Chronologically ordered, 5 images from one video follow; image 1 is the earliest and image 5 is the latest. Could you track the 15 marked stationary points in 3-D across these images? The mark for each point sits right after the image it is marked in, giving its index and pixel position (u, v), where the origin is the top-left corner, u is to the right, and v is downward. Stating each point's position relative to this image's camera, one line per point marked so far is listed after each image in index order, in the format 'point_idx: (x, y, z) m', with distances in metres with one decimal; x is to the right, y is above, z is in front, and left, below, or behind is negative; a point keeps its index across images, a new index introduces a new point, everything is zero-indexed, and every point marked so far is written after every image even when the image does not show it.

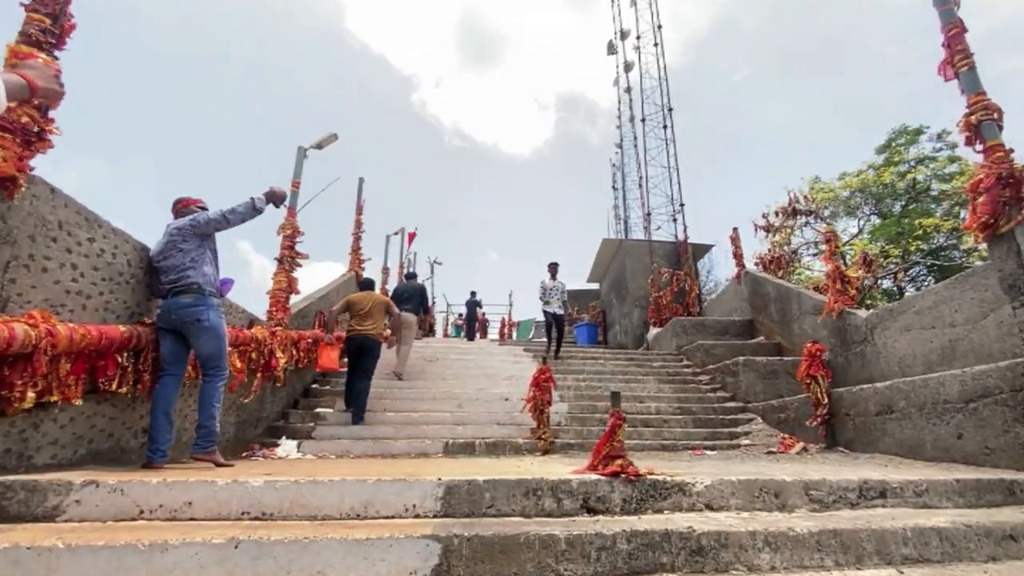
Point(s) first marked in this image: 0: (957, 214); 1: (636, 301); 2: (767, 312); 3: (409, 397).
0: (+10.1, +1.7, +10.9) m
1: (+3.5, -0.3, +13.4) m
2: (+4.4, -0.4, +8.4) m
3: (-1.3, -1.4, +6.1) m
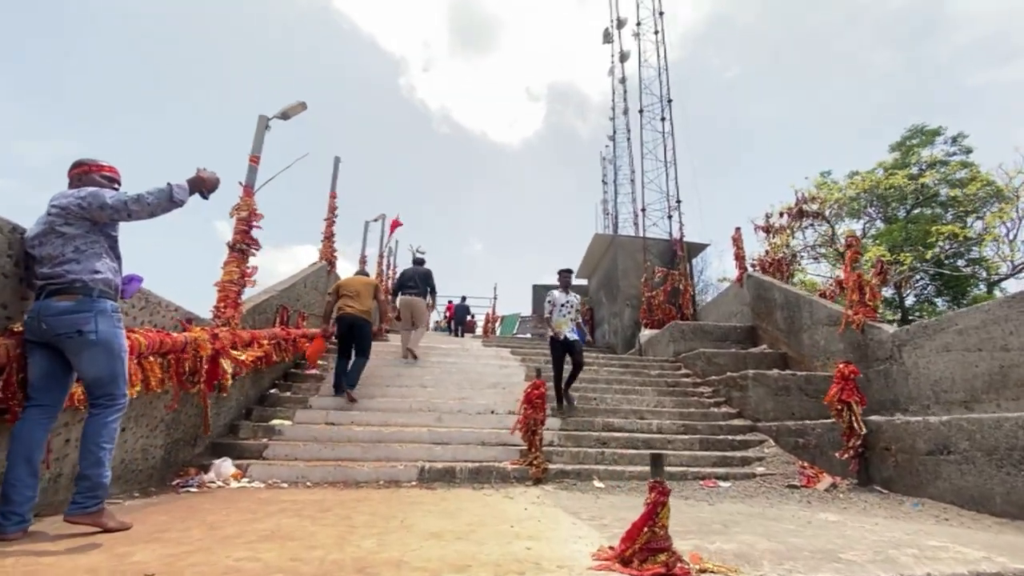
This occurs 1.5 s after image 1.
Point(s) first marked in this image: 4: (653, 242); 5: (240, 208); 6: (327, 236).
0: (+9.9, +1.4, +10.5) m
1: (+3.1, -0.3, +12.8) m
2: (+4.2, -0.5, +7.8) m
3: (-1.5, -1.3, +5.4) m
4: (+3.9, +1.3, +13.3) m
5: (-2.7, +0.8, +4.8) m
6: (-3.1, +0.9, +8.0) m
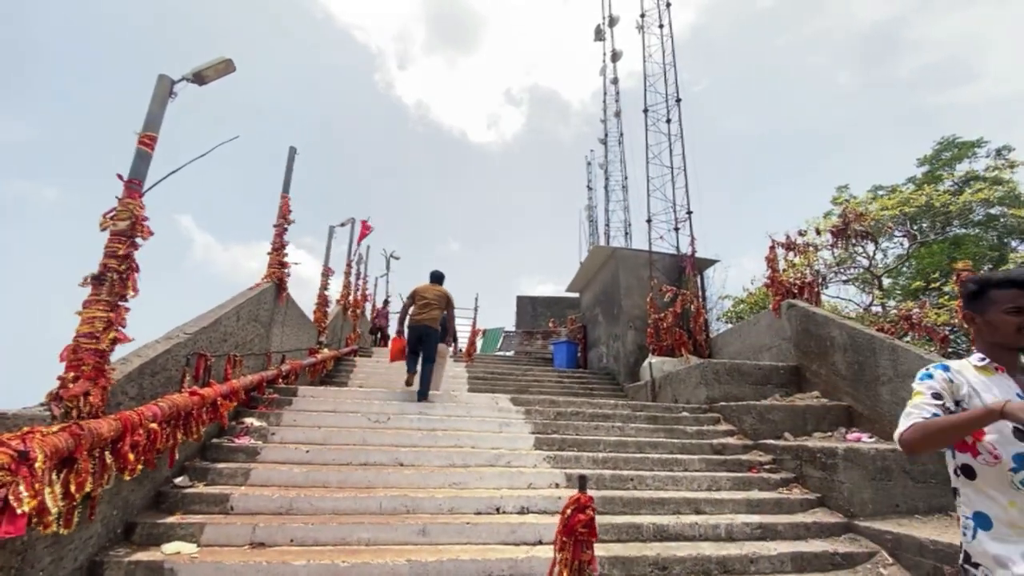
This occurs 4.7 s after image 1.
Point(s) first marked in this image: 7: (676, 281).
0: (+9.8, +0.8, +9.5) m
1: (+2.8, -0.8, +11.3) m
2: (+4.2, -1.0, +6.4) m
3: (-1.3, -1.7, +3.7) m
4: (+3.6, +0.8, +11.9) m
5: (-2.5, +0.5, +3.1) m
6: (-3.1, +0.5, +6.3) m
7: (+4.0, +0.2, +11.8) m
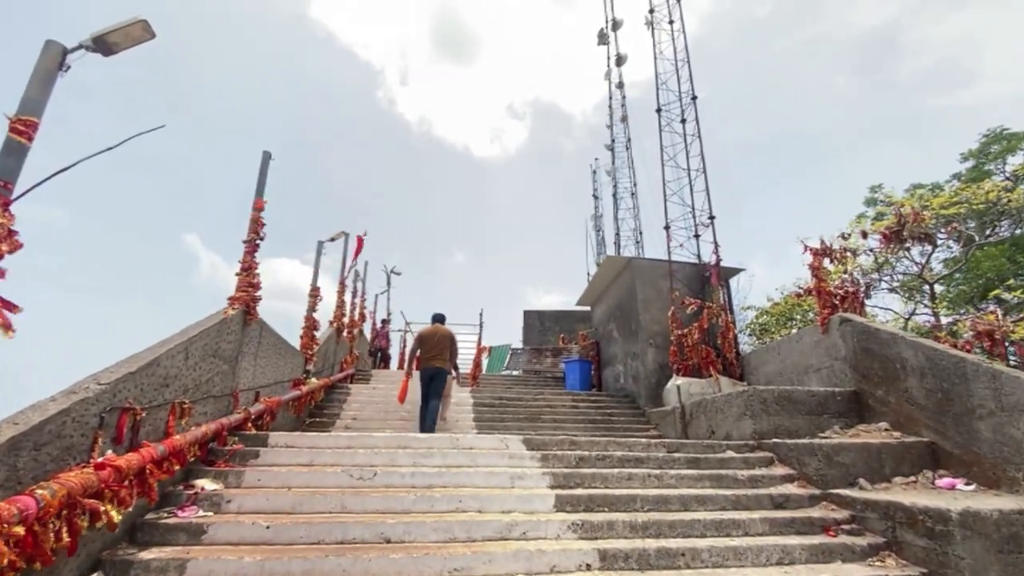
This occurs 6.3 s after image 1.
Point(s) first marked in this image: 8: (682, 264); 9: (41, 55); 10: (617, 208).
0: (+9.9, +0.7, +8.4) m
1: (+3.0, -1.1, +10.3) m
2: (+4.3, -1.1, +5.4) m
3: (-1.2, -1.9, +2.7) m
4: (+3.8, +0.5, +10.9) m
5: (-2.4, +0.3, +2.2) m
6: (-3.0, +0.2, +5.3) m
7: (+4.2, -0.1, +10.9) m
8: (+3.8, +0.5, +10.9) m
9: (-2.5, +1.2, +2.6) m
10: (+4.3, +3.2, +19.7) m
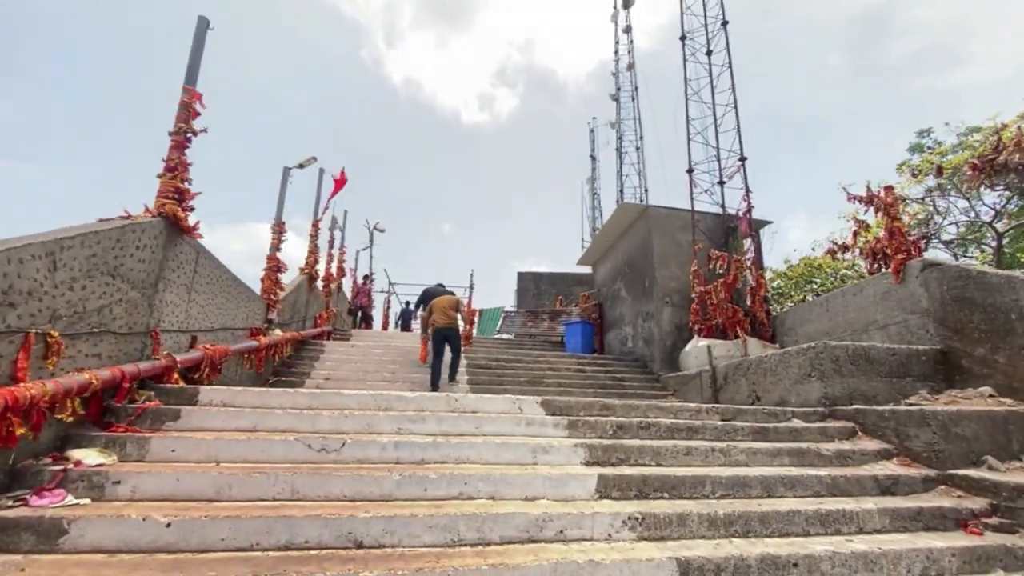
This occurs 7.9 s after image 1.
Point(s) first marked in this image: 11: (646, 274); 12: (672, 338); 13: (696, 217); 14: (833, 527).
0: (+10.0, +1.4, +7.4) m
1: (+3.0, -0.1, +9.2) m
2: (+4.5, -0.5, +4.3) m
3: (-1.0, -1.3, +1.5) m
4: (+3.8, +1.4, +9.7) m
5: (-2.2, +0.8, +0.8) m
6: (-2.8, +1.0, +3.9) m
7: (+4.2, +0.8, +9.7) m
8: (+3.9, +1.5, +9.7) m
9: (-2.2, +1.8, +1.1) m
10: (+4.1, +4.7, +18.3) m
11: (+2.7, +0.3, +9.7) m
12: (+3.0, -0.9, +8.9) m
13: (+3.7, +1.4, +9.7) m
14: (+1.9, -1.4, +2.9) m
